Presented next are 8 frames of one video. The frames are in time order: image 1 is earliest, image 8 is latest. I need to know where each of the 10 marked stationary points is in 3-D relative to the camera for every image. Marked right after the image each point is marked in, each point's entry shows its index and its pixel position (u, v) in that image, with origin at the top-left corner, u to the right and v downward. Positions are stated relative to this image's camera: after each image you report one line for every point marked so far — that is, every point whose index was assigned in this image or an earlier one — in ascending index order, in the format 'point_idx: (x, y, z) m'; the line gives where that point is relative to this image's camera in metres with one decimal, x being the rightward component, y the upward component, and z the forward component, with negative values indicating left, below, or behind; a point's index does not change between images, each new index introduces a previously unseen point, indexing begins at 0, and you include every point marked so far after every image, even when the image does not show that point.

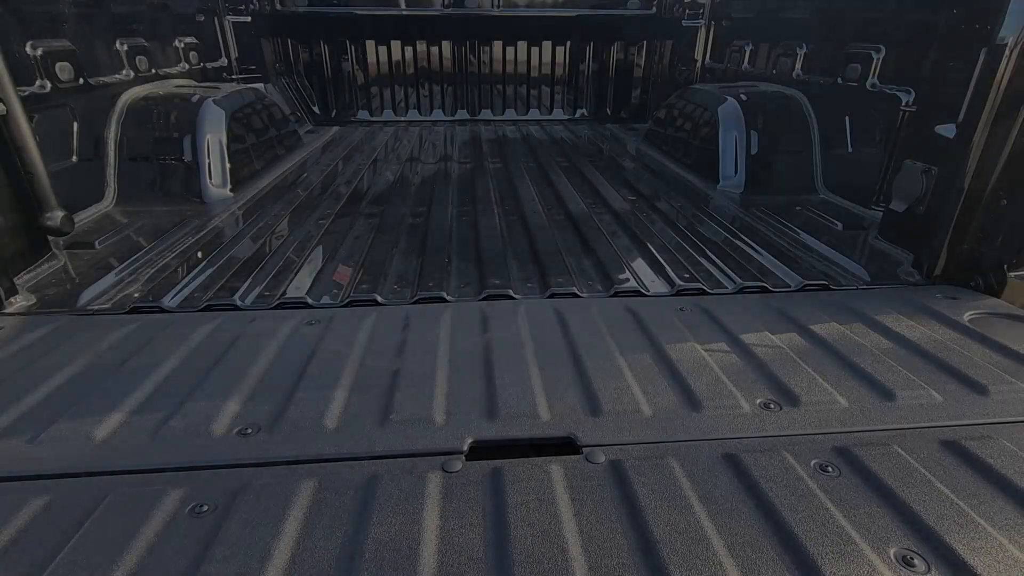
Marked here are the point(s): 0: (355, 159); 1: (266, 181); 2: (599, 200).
0: (-0.9, +0.8, +3.3) m
1: (-1.2, +0.5, +2.6) m
2: (+0.4, +0.4, +2.3) m
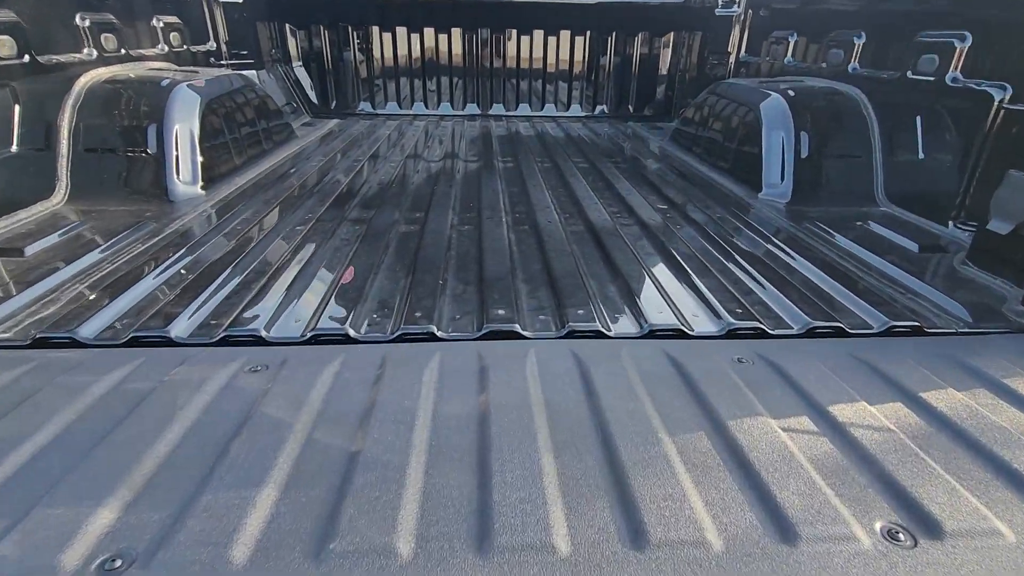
0: (-0.9, +0.7, +3.0) m
1: (-1.1, +0.5, +2.3) m
2: (+0.4, +0.3, +2.0) m
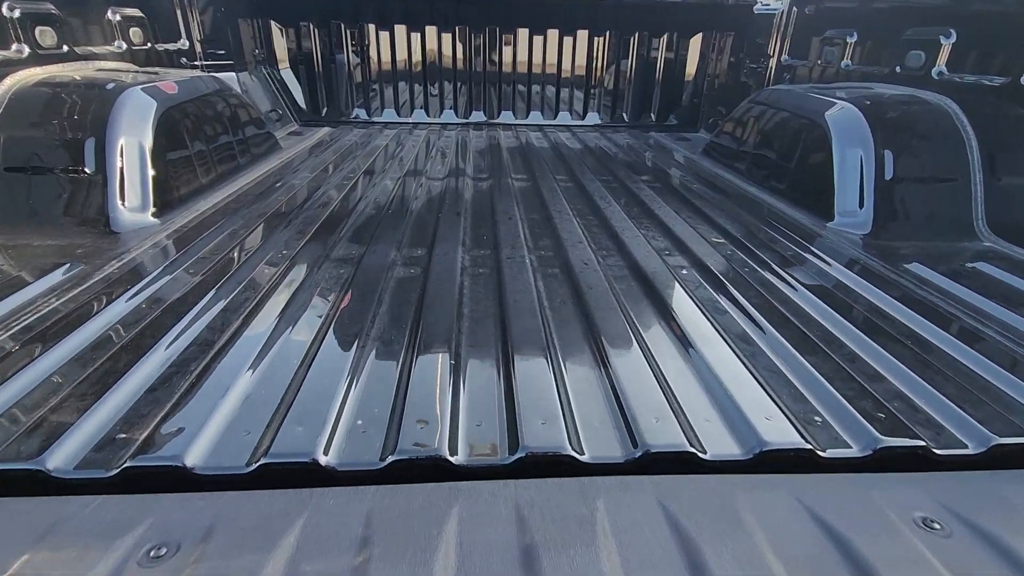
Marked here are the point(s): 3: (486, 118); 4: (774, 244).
0: (-0.8, +0.6, +2.6) m
1: (-1.0, +0.3, +1.9) m
2: (+0.5, +0.1, +1.7) m
3: (-0.2, +1.1, +3.5) m
4: (+0.8, +0.1, +1.7) m
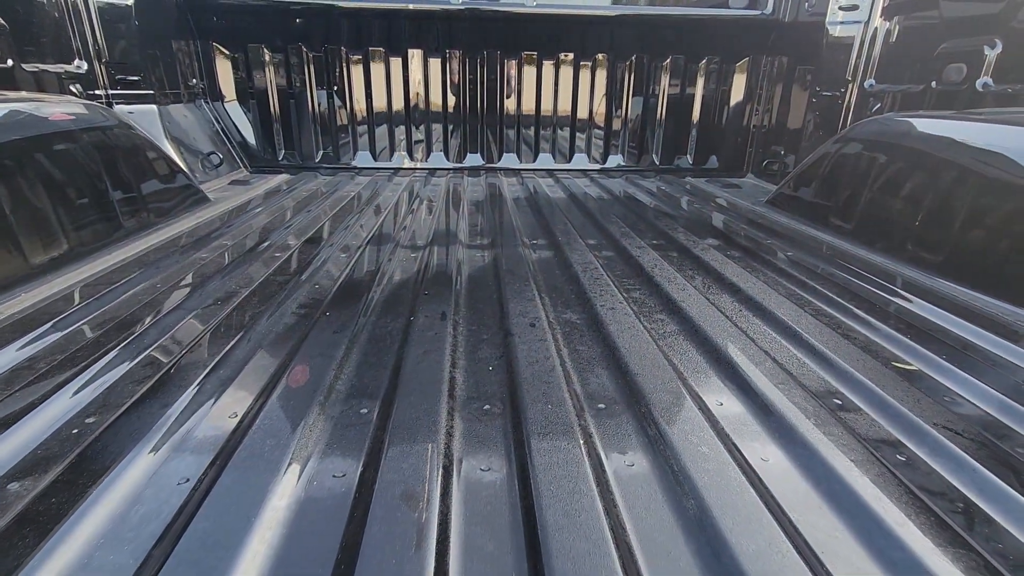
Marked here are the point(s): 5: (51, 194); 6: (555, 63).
0: (-0.8, +0.2, +1.9) m
1: (-1.0, 0.0, +1.2) m
2: (+0.5, -0.1, +0.9) m
3: (-0.1, +0.6, +2.8) m
4: (+0.9, -0.1, +1.0) m
5: (-1.1, +0.2, +1.3) m
6: (+0.2, +1.1, +2.6) m
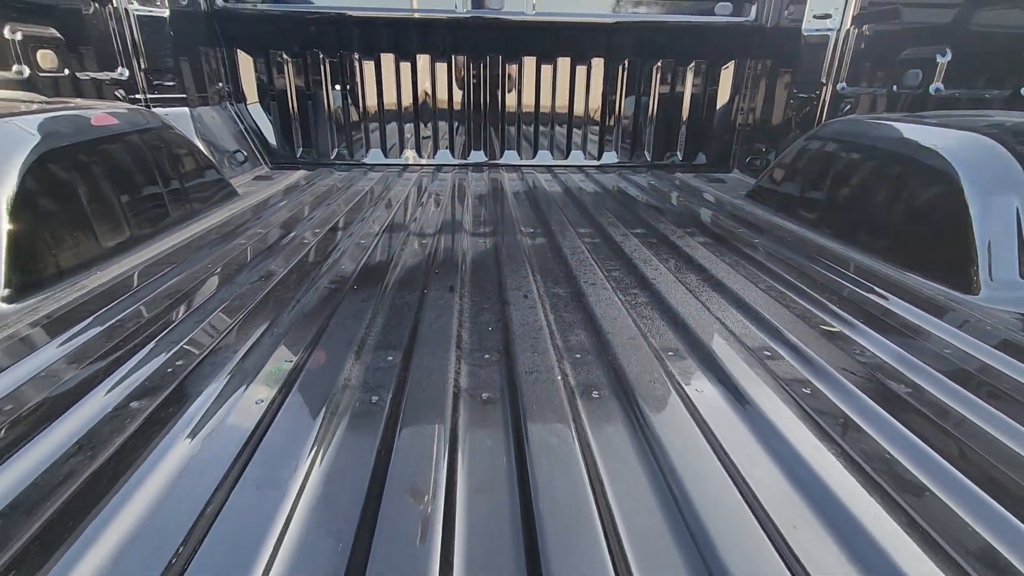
0: (-0.8, +0.3, +2.2) m
1: (-1.0, +0.1, +1.4) m
2: (+0.5, -0.1, +1.2) m
3: (-0.1, +0.7, +3.0) m
4: (+0.8, -0.1, +1.2) m
5: (-1.1, +0.3, +1.6) m
6: (+0.2, +1.1, +2.8) m
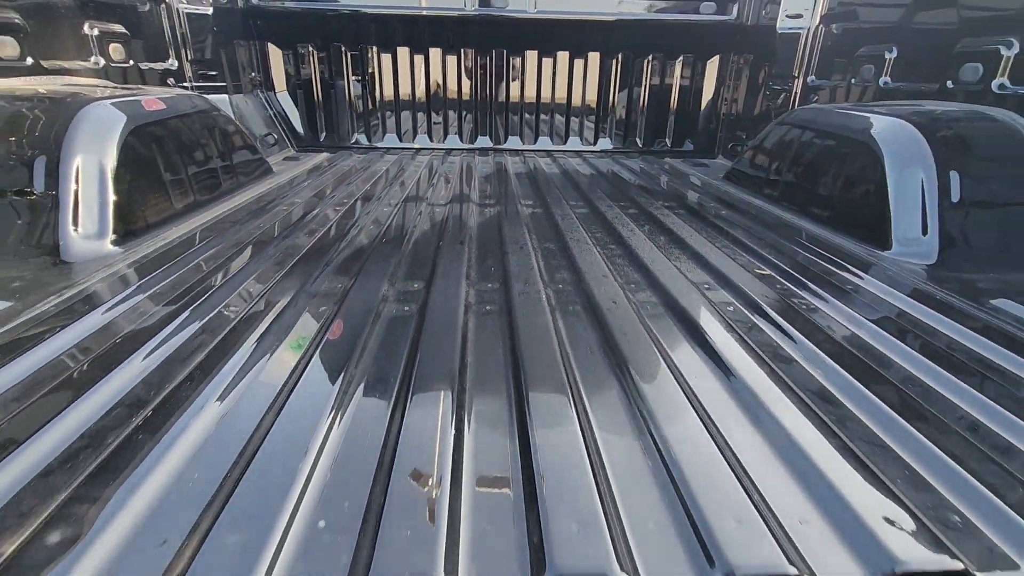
0: (-0.8, +0.4, +2.5) m
1: (-1.0, +0.2, +1.7) m
2: (+0.5, 0.0, +1.4) m
3: (-0.1, +0.9, +3.3) m
4: (+0.8, 0.0, +1.5) m
5: (-1.1, +0.4, +1.9) m
6: (+0.2, +1.3, +3.1) m
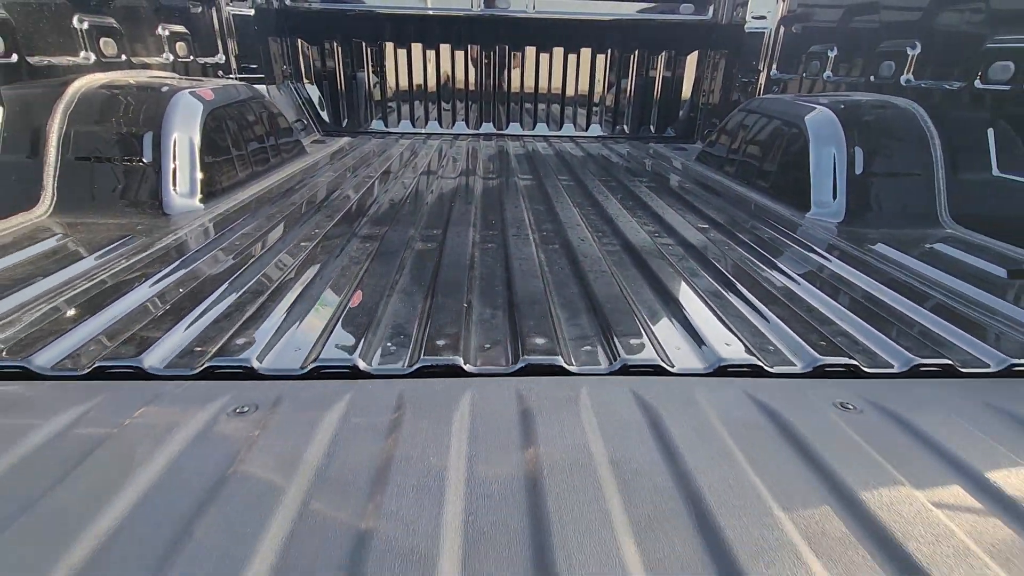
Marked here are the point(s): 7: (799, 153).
0: (-0.8, +0.6, +2.9) m
1: (-1.0, +0.4, +2.1) m
2: (+0.5, +0.2, +1.8) m
3: (-0.1, +1.0, +3.7) m
4: (+0.8, +0.2, +1.9) m
5: (-1.1, +0.6, +2.3) m
6: (+0.2, +1.5, +3.5) m
7: (+1.1, +0.5, +2.1) m
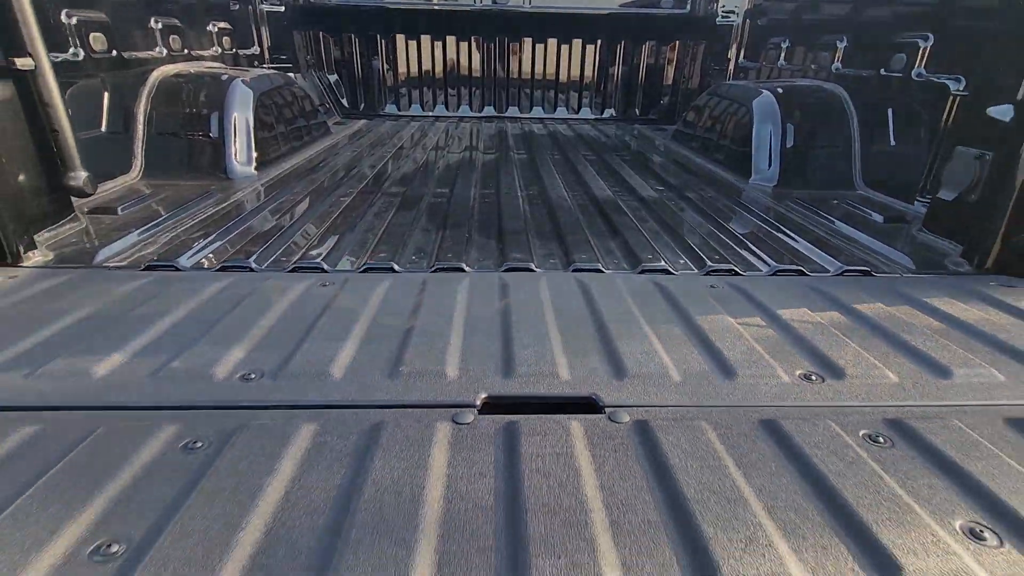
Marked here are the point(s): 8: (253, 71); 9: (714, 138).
0: (-0.8, +0.8, +3.3) m
1: (-1.0, +0.6, +2.6) m
2: (+0.5, +0.4, +2.3) m
3: (-0.1, +1.3, +4.1) m
4: (+0.8, +0.4, +2.3) m
5: (-1.1, +0.8, +2.7) m
6: (+0.2, +1.7, +3.9) m
7: (+1.1, +0.7, +2.5) m
8: (-1.4, +1.1, +2.9) m
9: (+1.1, +0.8, +2.9) m
